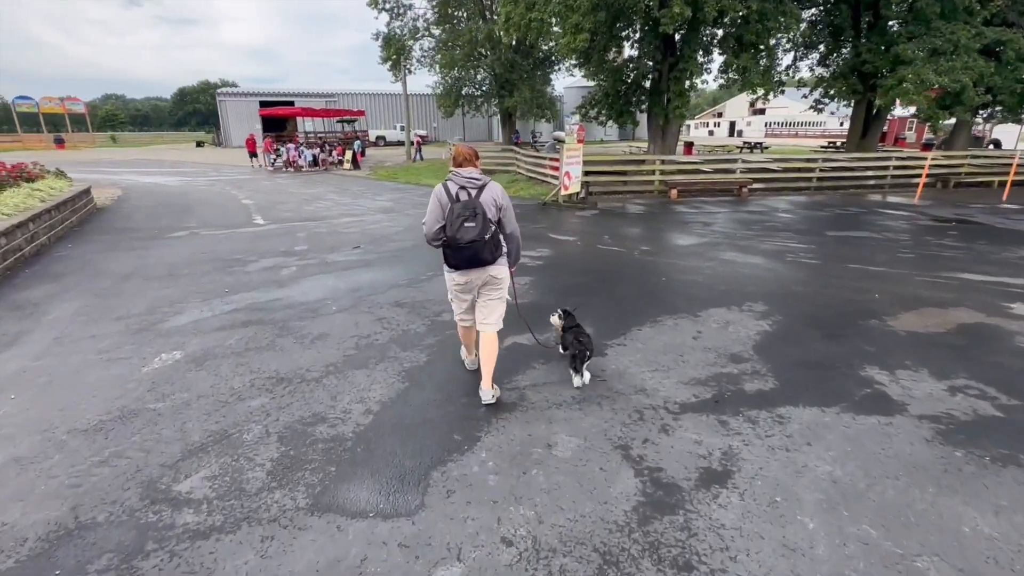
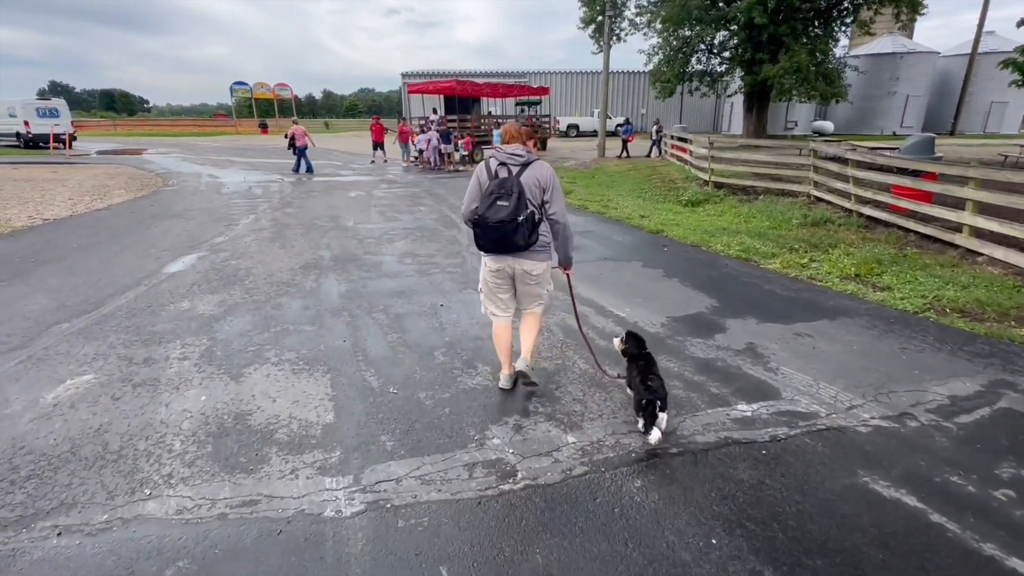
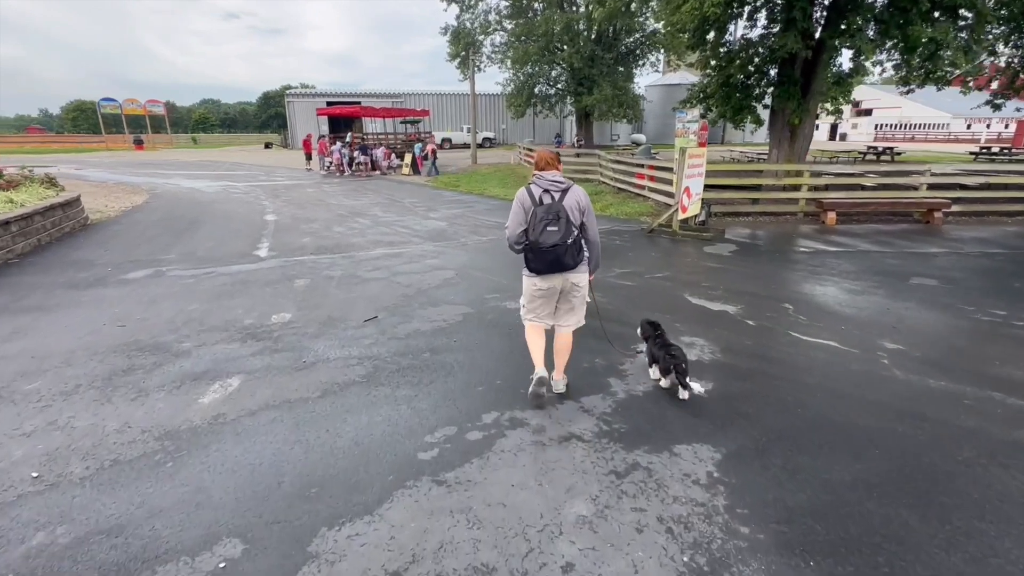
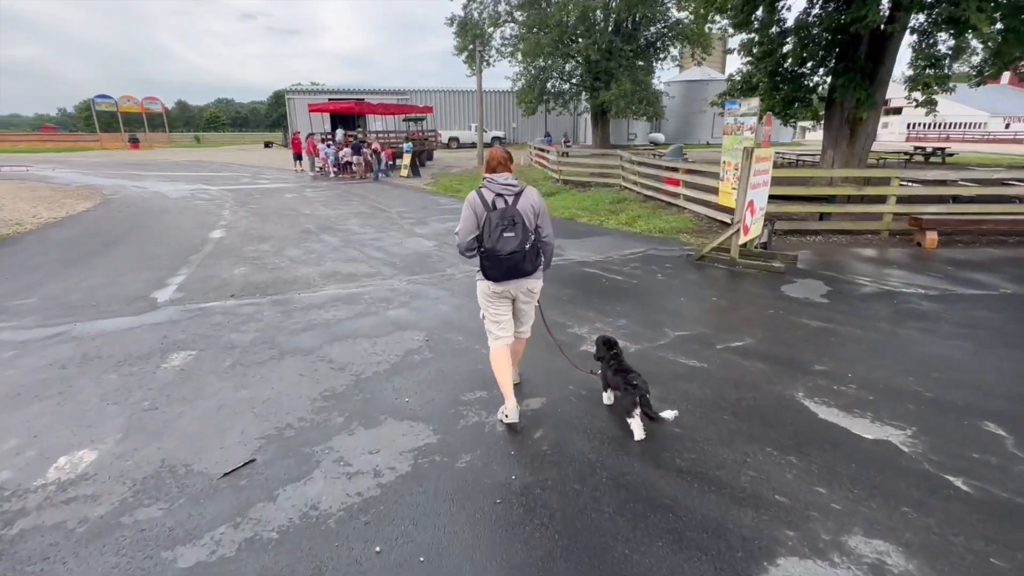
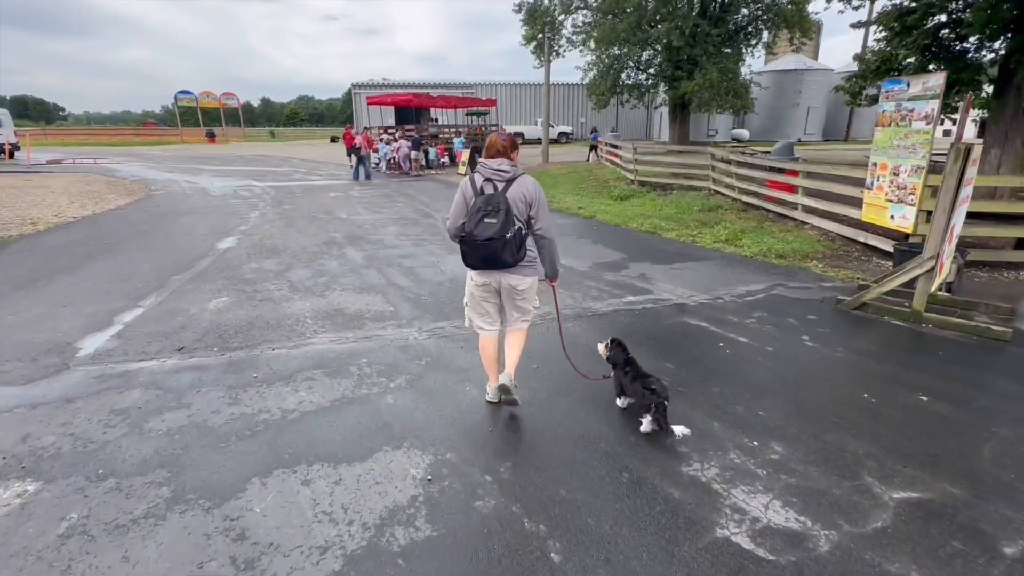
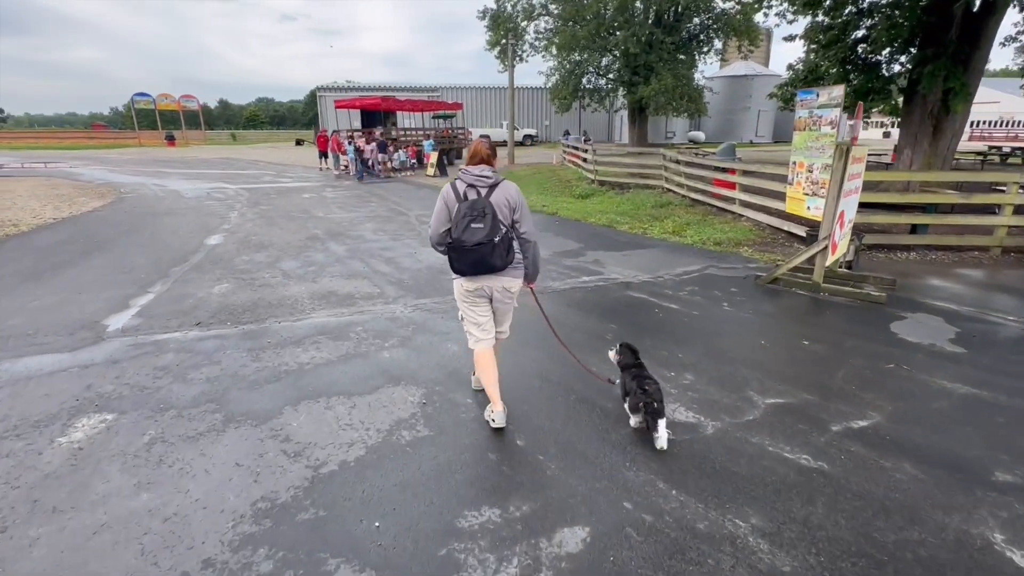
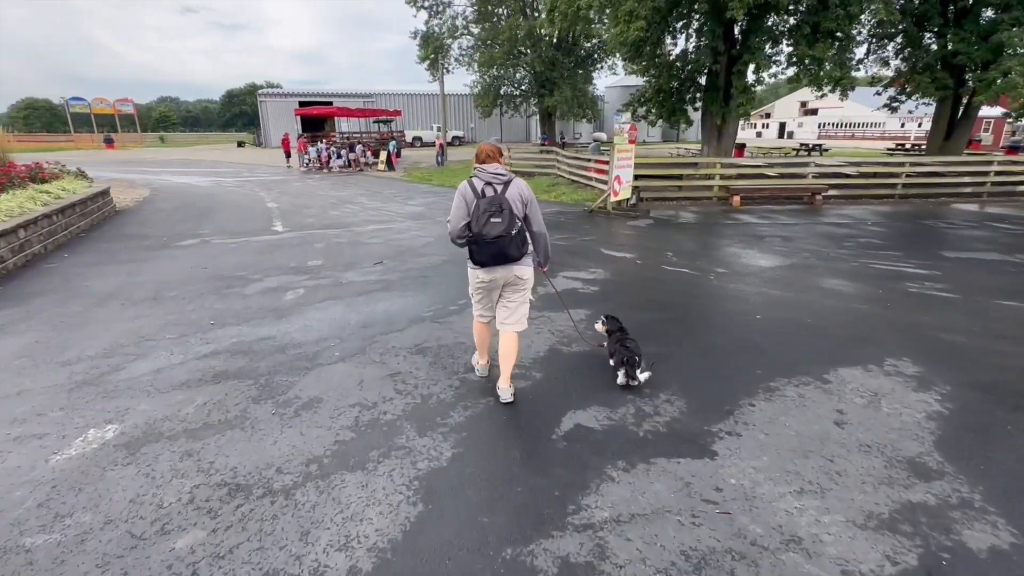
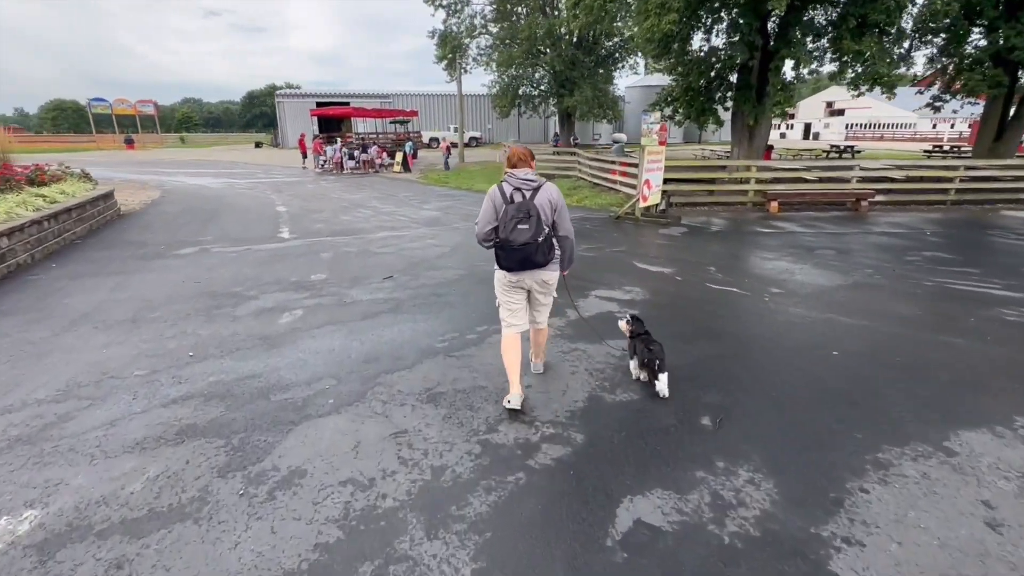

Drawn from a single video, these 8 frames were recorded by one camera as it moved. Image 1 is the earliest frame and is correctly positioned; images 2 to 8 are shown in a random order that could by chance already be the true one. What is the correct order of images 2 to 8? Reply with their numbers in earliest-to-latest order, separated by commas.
7, 8, 3, 4, 6, 5, 2
